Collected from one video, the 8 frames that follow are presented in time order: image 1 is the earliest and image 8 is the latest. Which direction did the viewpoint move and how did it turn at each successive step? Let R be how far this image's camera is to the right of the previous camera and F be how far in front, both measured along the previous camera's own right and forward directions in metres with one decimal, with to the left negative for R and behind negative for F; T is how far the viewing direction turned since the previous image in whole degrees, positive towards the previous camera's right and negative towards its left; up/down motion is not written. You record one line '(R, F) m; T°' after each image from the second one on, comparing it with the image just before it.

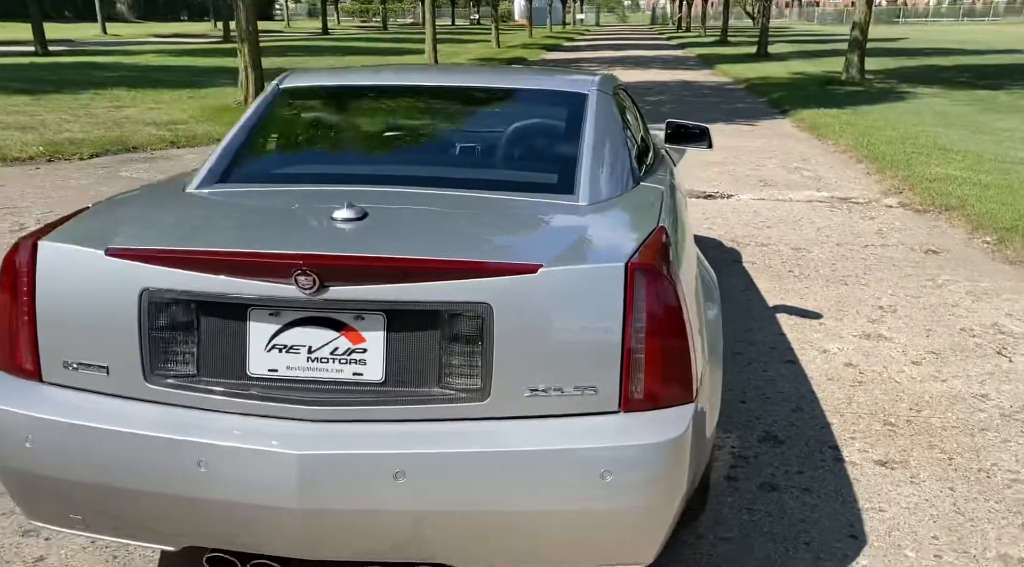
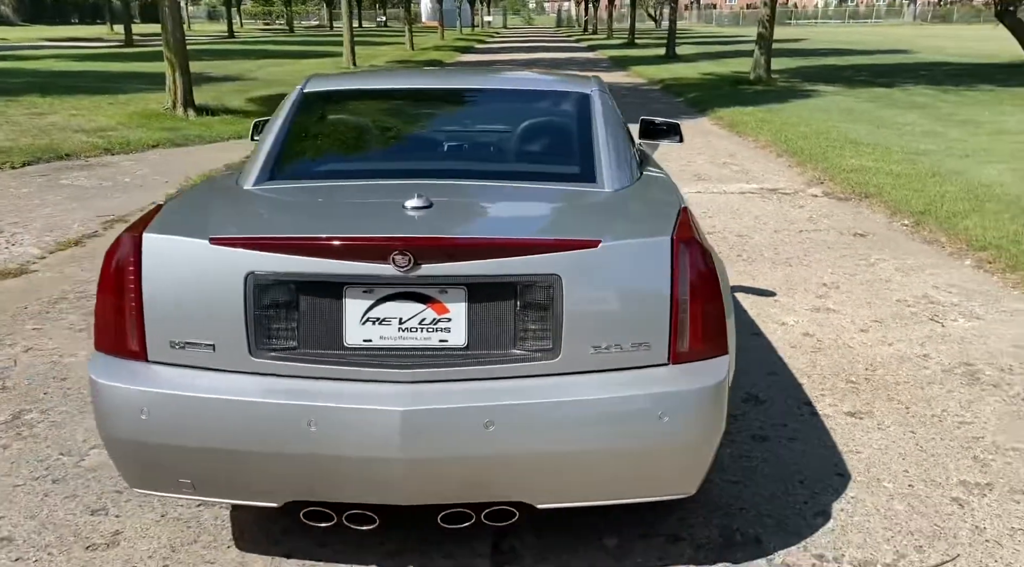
(-0.4, -0.3) m; +6°
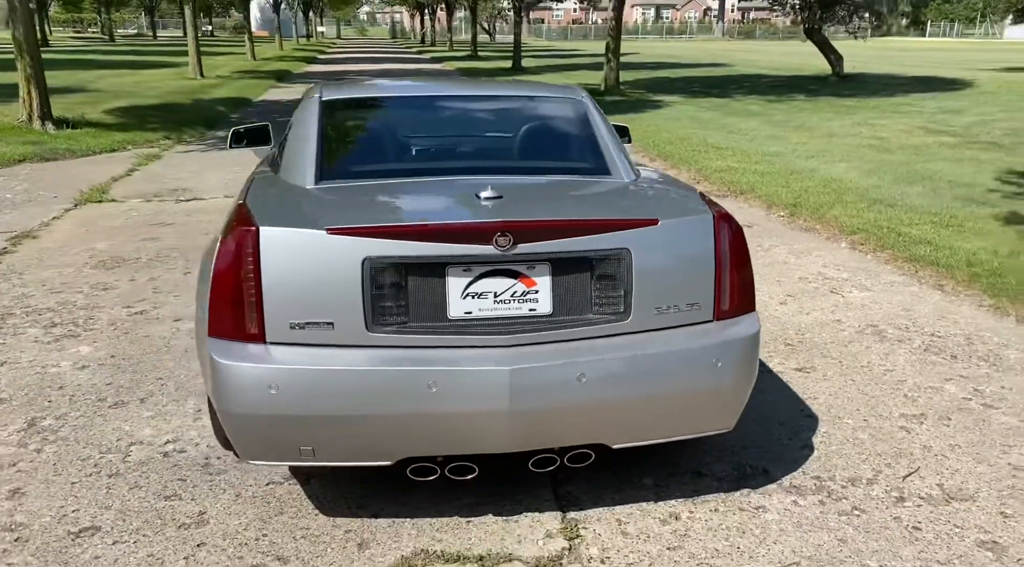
(-0.7, -0.3) m; +10°
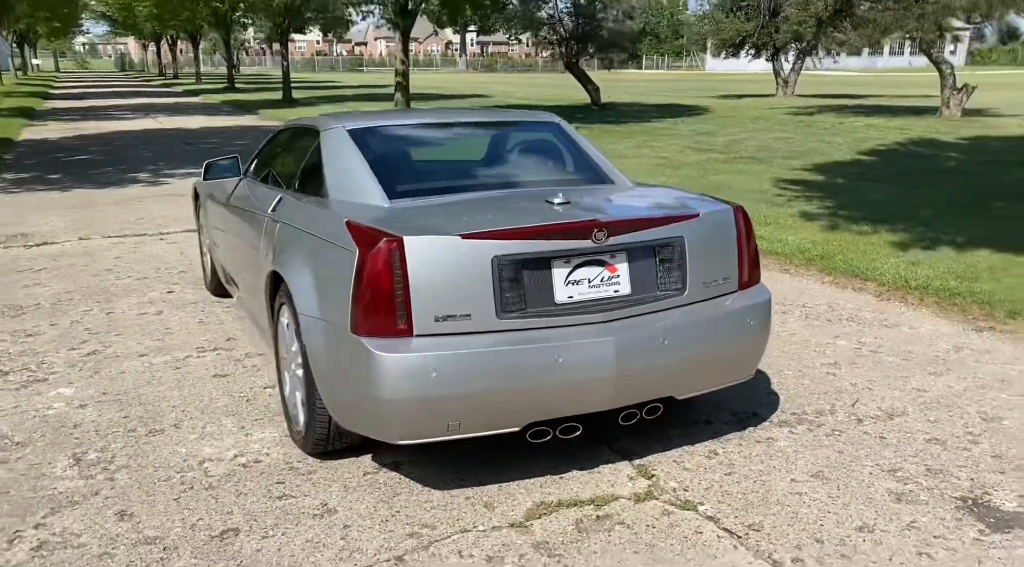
(-1.2, -0.4) m; +16°
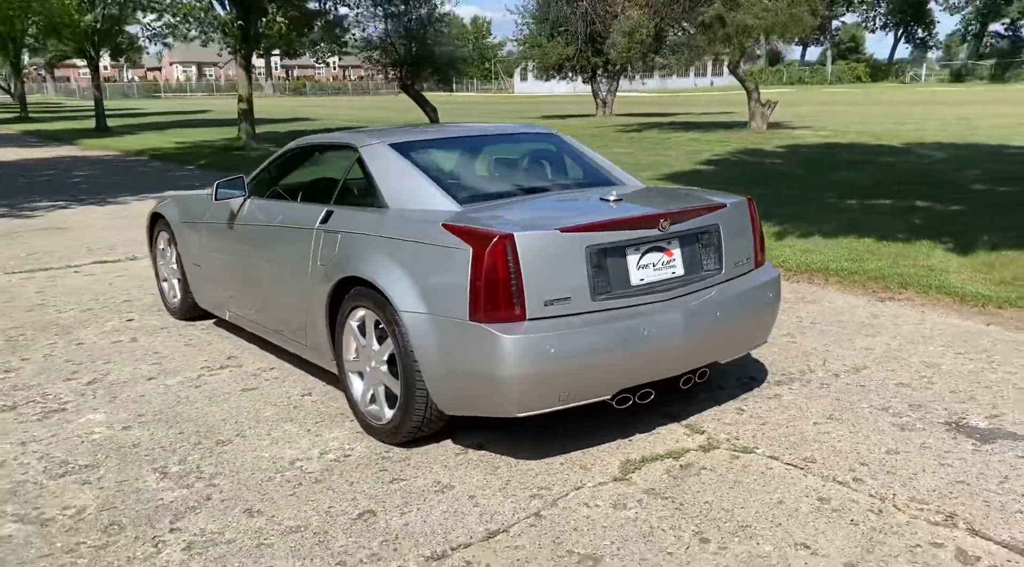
(-1.1, -0.3) m; +12°
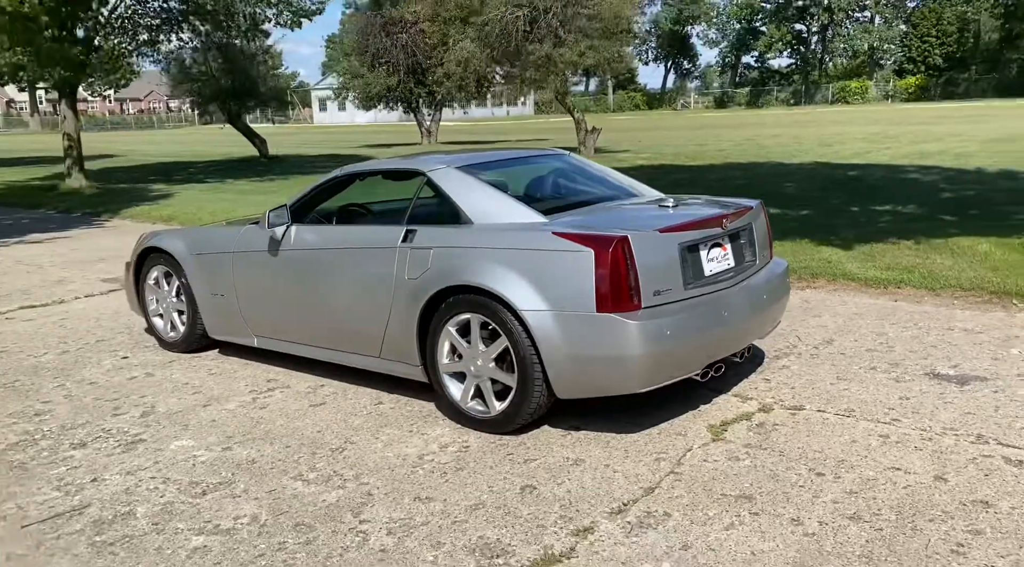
(-1.3, -0.3) m; +12°
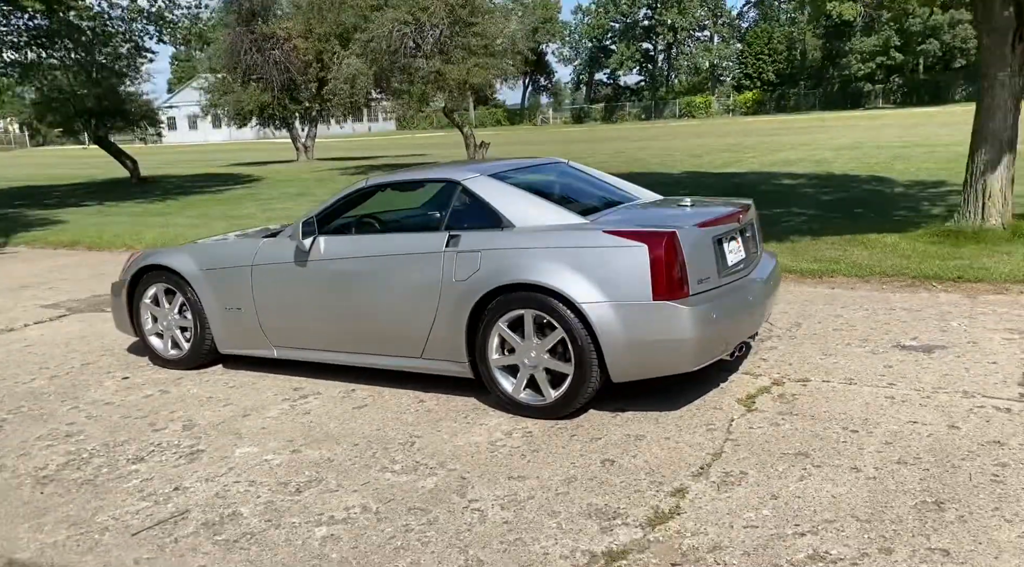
(-0.9, -0.3) m; +8°
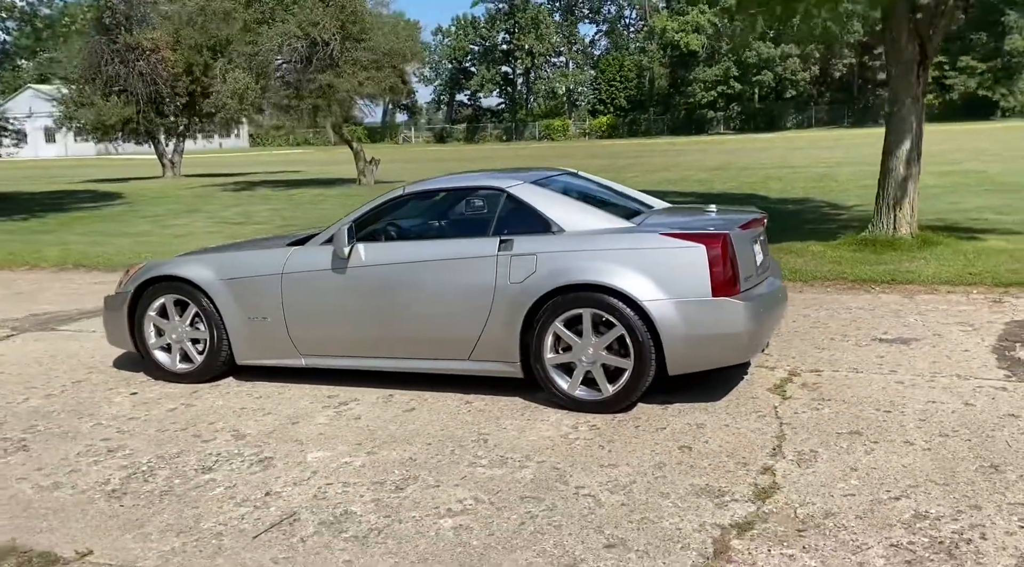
(-1.0, -0.1) m; +9°
